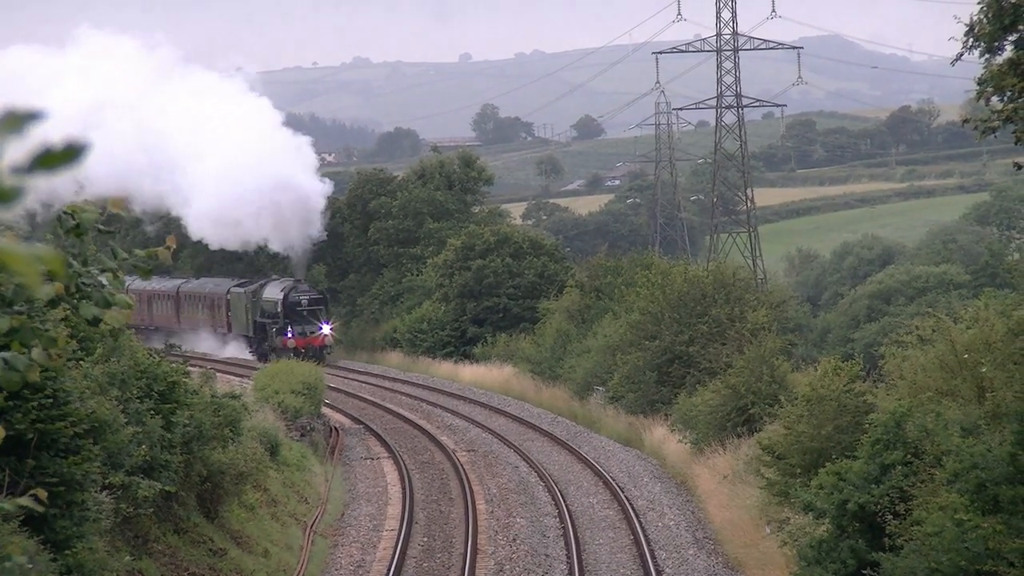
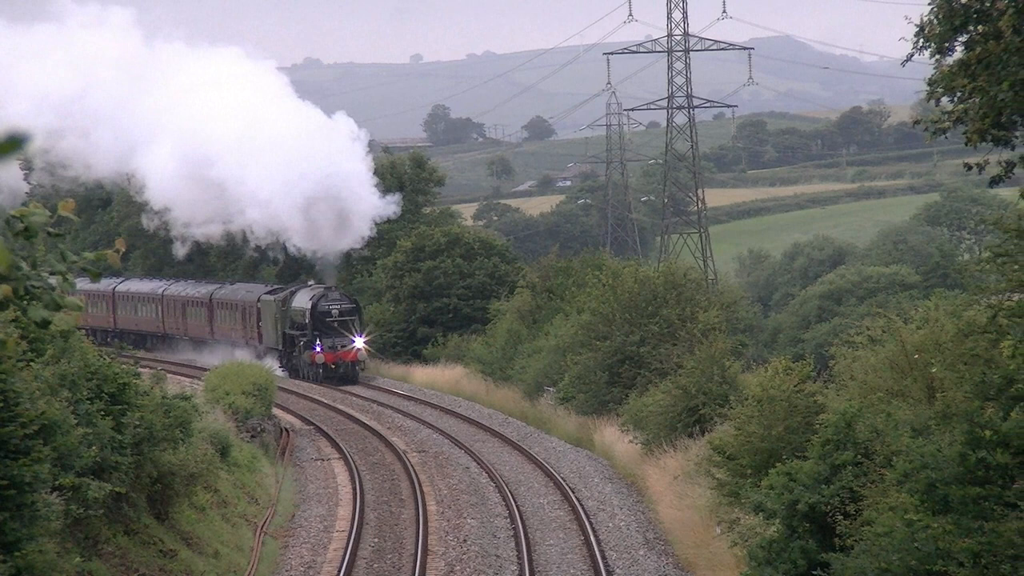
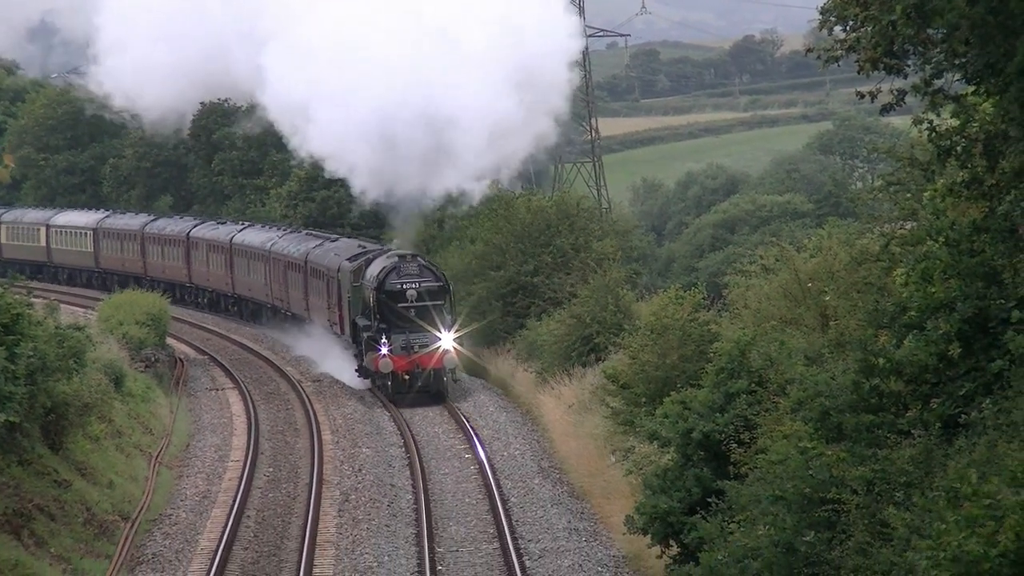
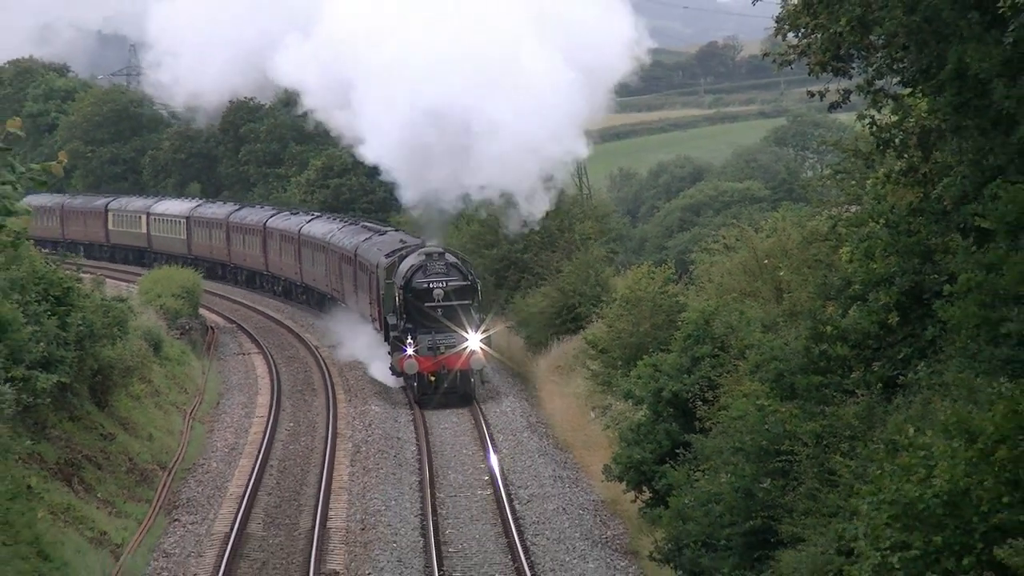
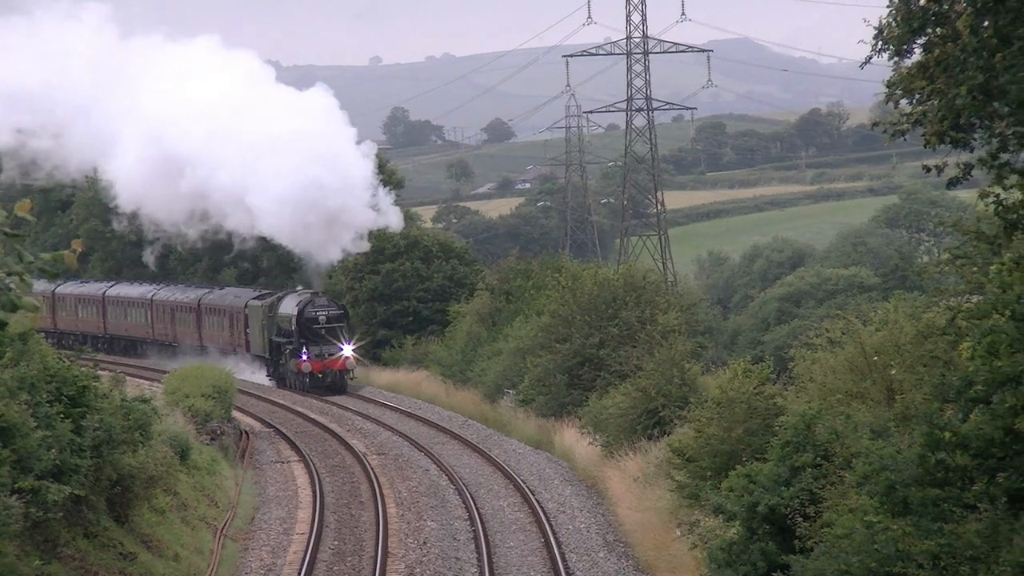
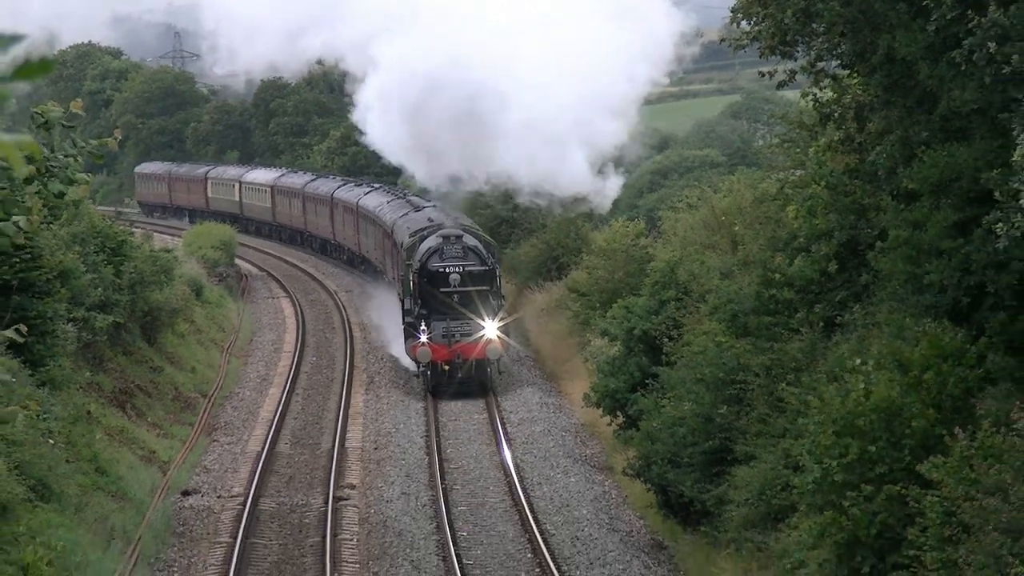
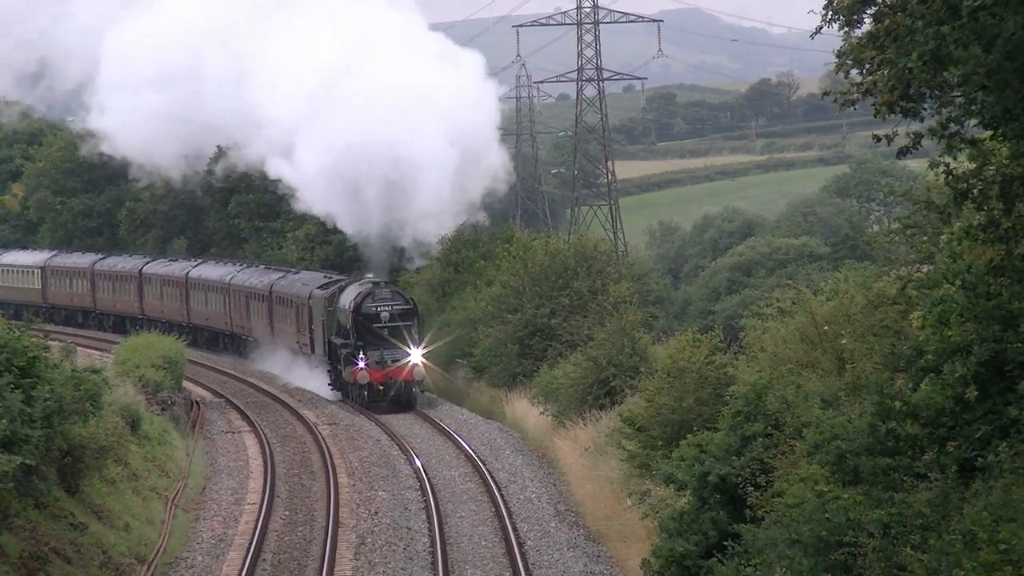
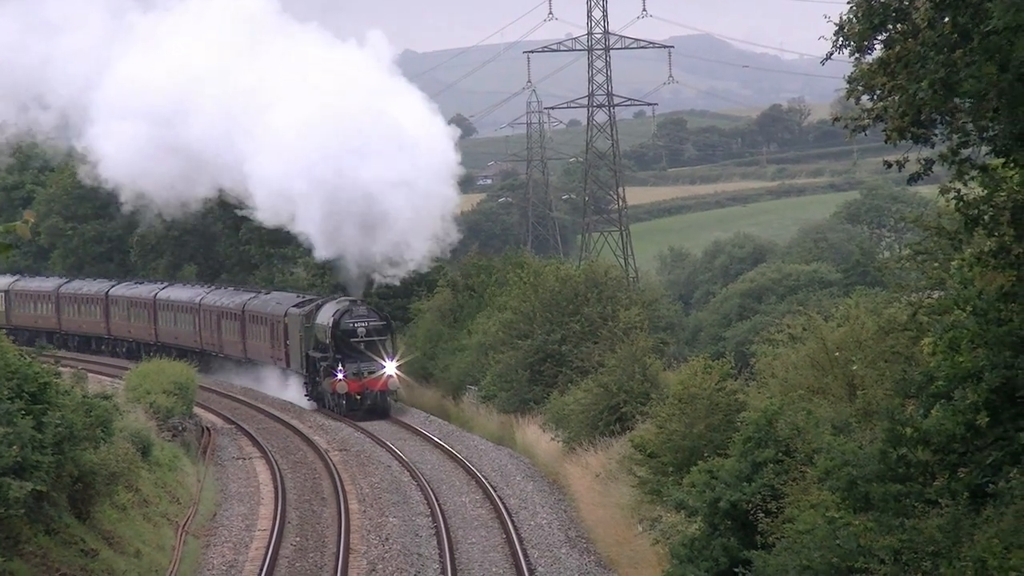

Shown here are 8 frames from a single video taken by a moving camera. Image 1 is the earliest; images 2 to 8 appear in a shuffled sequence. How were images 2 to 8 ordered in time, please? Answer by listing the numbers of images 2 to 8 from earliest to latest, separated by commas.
2, 5, 8, 7, 3, 4, 6
